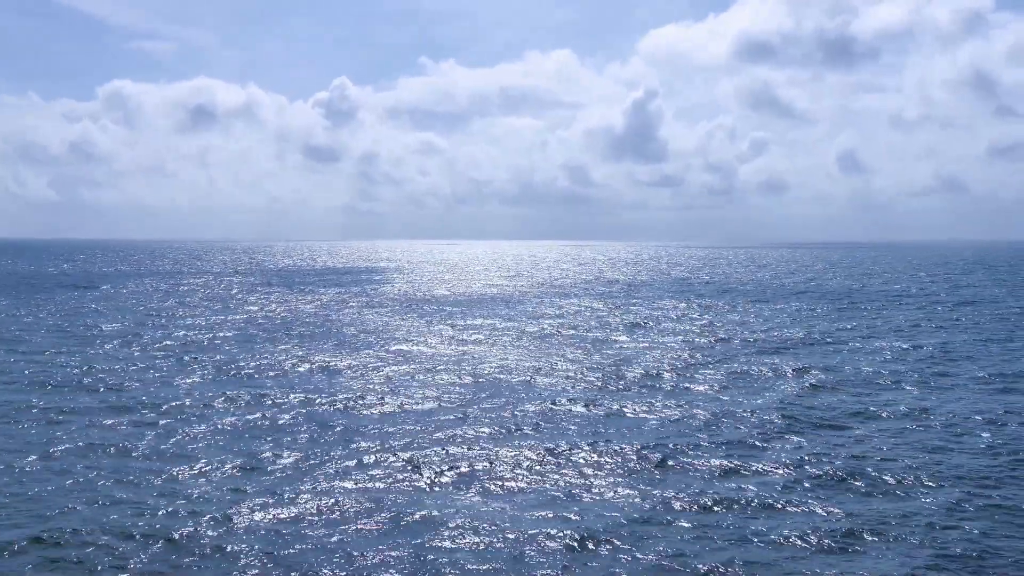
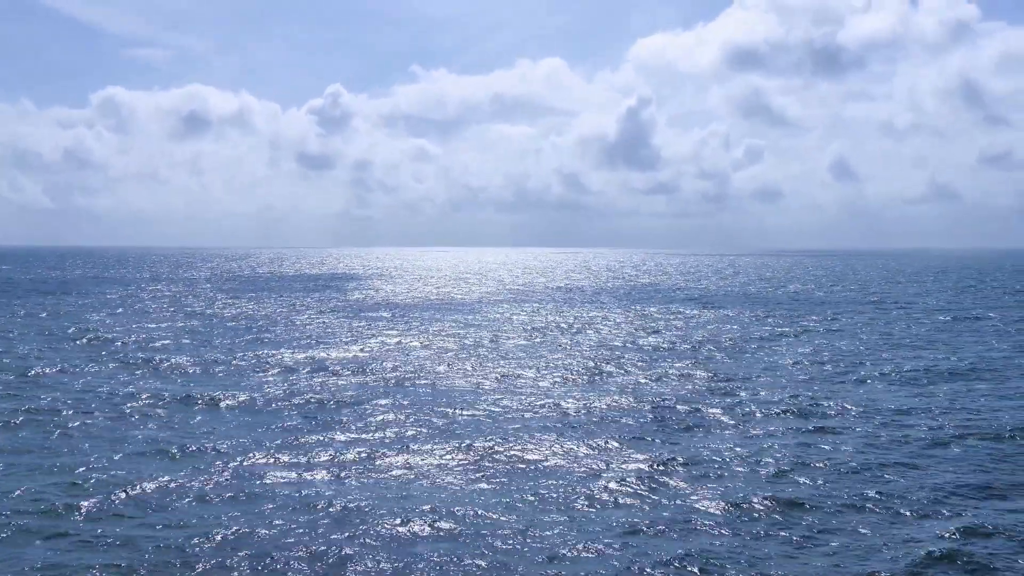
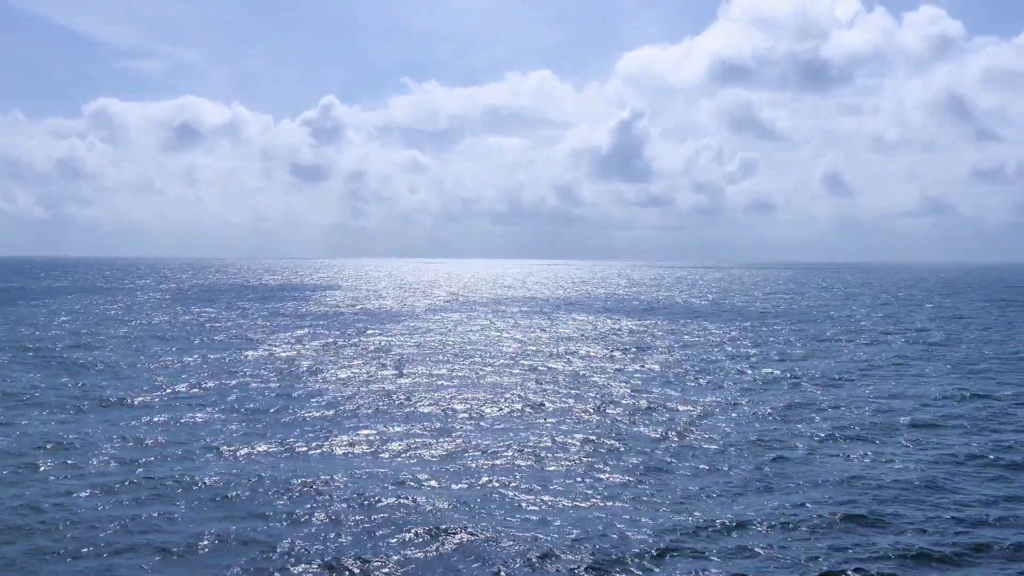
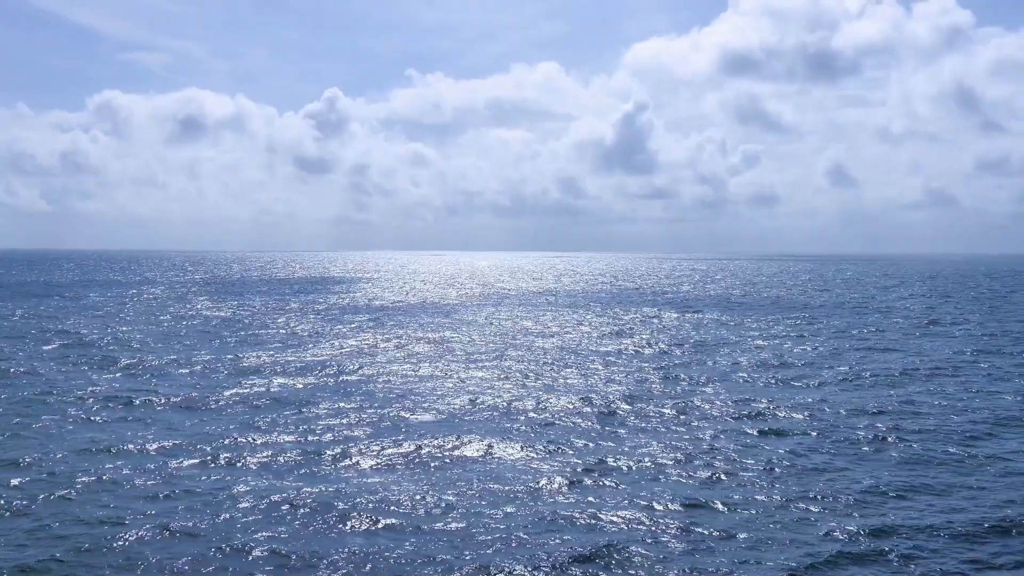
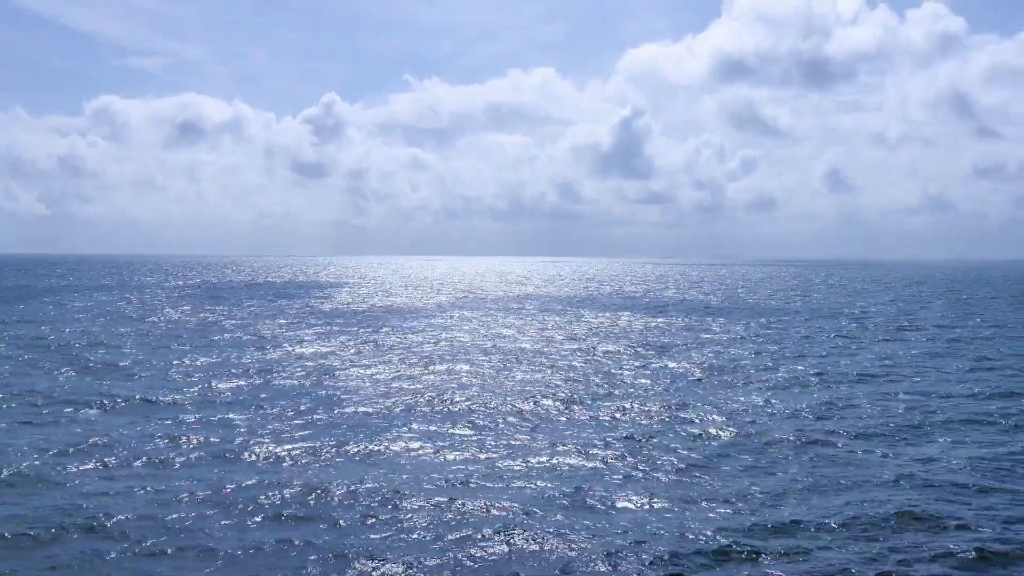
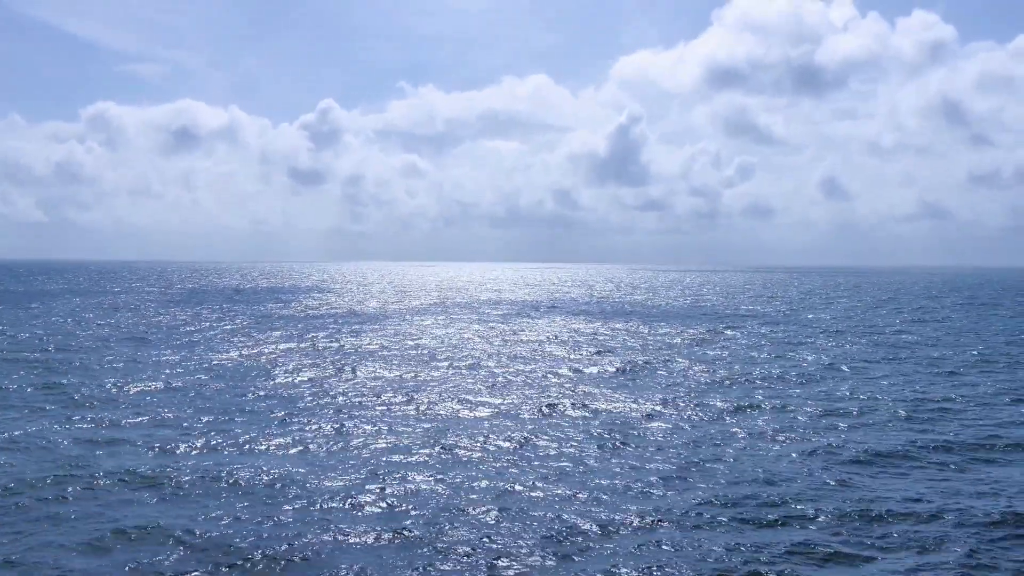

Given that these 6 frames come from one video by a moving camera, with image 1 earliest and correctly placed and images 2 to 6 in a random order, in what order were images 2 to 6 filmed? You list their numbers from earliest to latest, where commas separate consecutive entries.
2, 4, 5, 3, 6
